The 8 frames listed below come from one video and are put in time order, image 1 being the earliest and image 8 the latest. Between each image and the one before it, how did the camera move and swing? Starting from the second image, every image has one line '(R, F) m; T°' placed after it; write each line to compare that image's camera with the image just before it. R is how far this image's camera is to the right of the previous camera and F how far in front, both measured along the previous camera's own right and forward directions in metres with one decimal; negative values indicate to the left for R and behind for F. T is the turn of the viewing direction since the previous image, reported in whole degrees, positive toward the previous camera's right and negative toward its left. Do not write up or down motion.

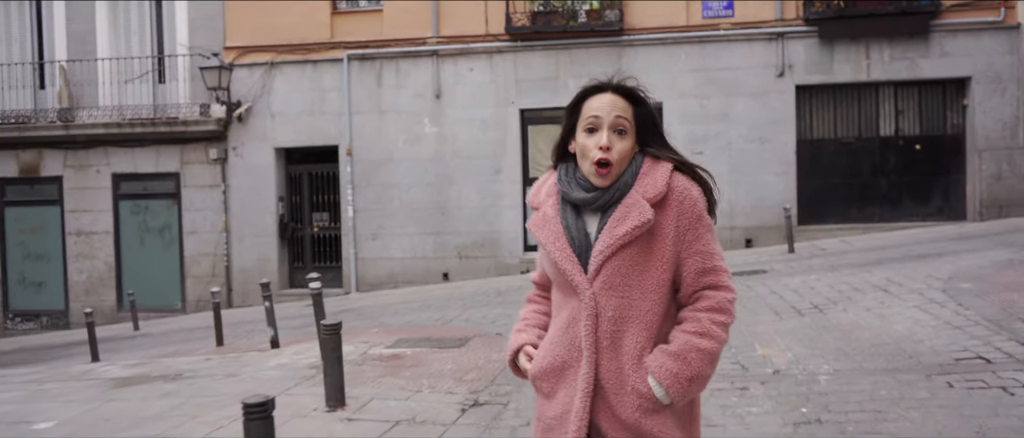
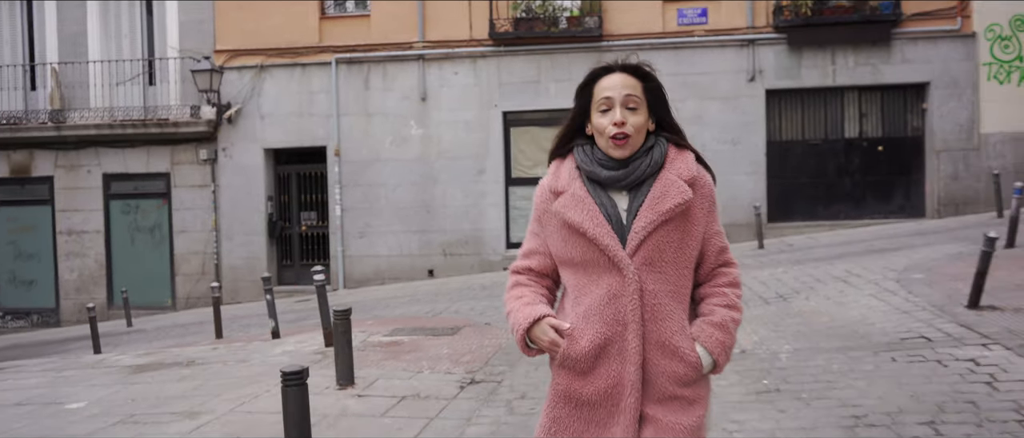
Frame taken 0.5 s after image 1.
(-0.1, -0.6) m; +2°
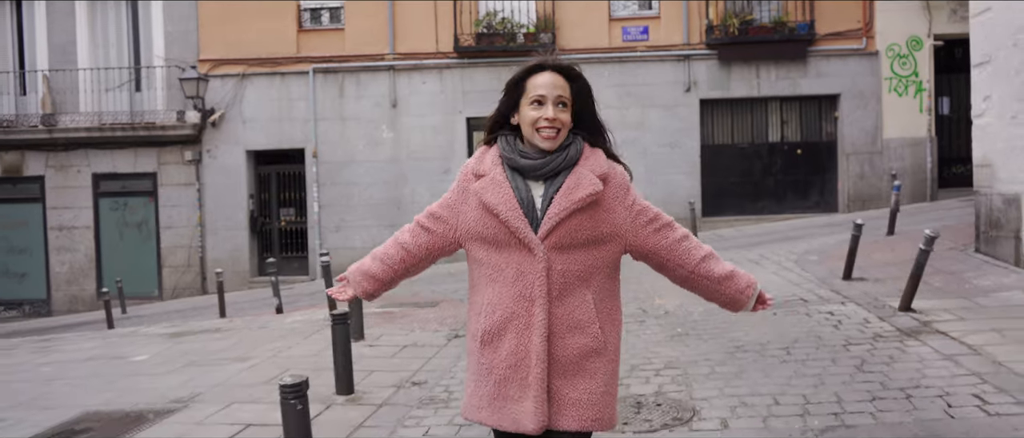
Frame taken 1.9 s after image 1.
(-0.2, -1.8) m; +3°
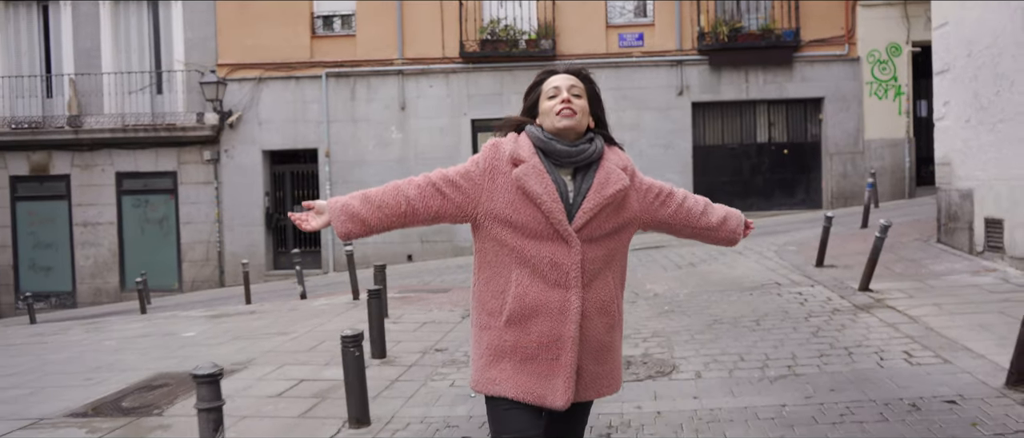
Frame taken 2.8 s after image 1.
(-0.1, -1.0) m; 0°
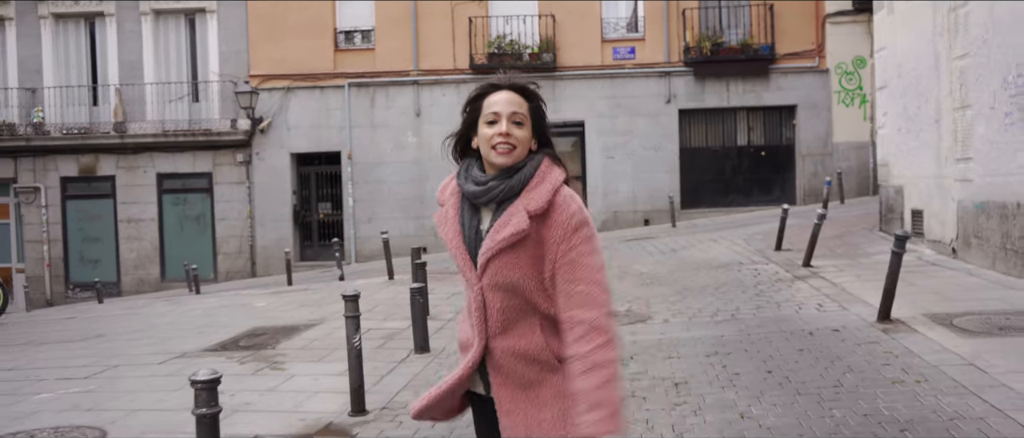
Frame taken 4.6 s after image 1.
(-0.2, -2.1) m; 0°
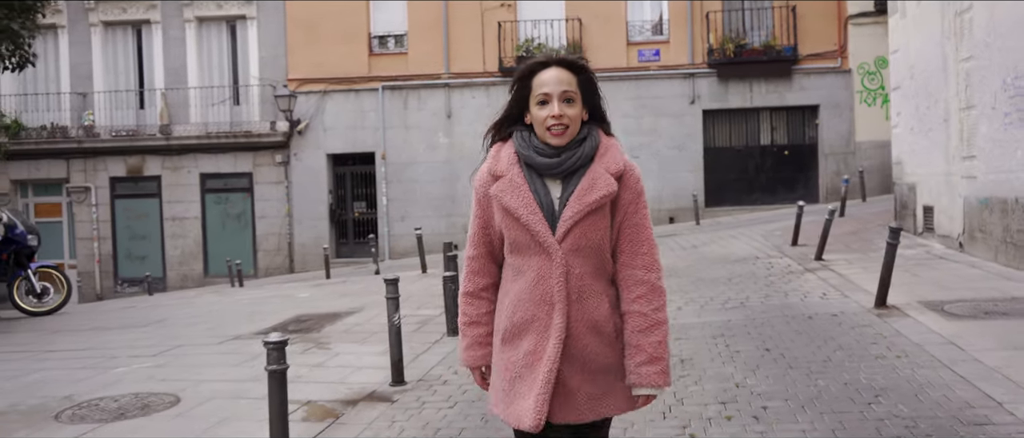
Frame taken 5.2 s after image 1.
(+0.1, -0.7) m; -2°
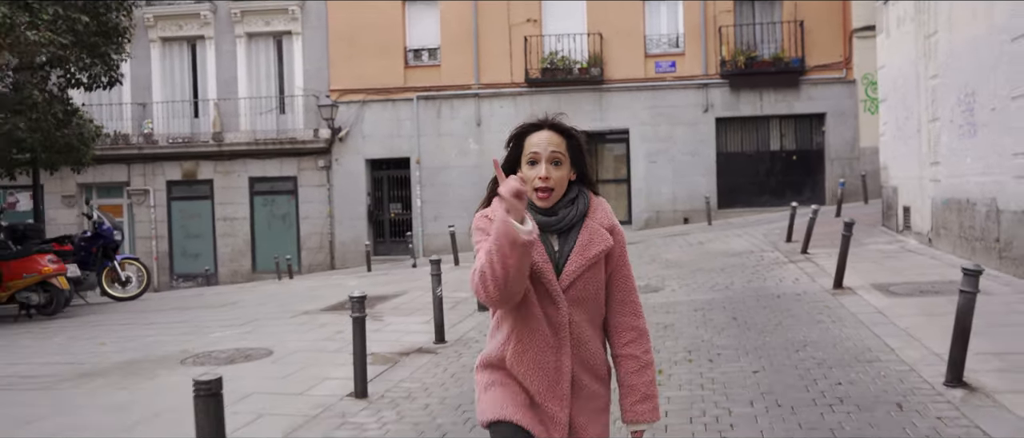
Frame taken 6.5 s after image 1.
(+0.1, -1.6) m; -2°
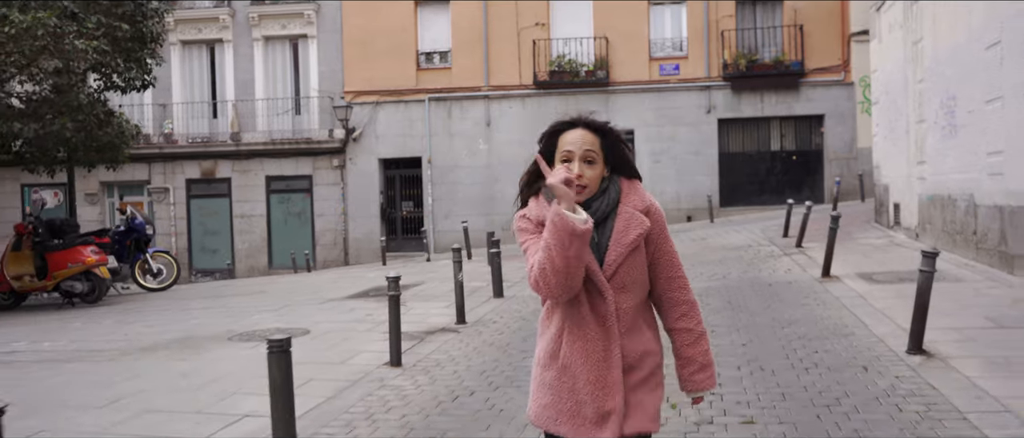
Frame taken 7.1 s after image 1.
(-0.1, -0.8) m; 0°
